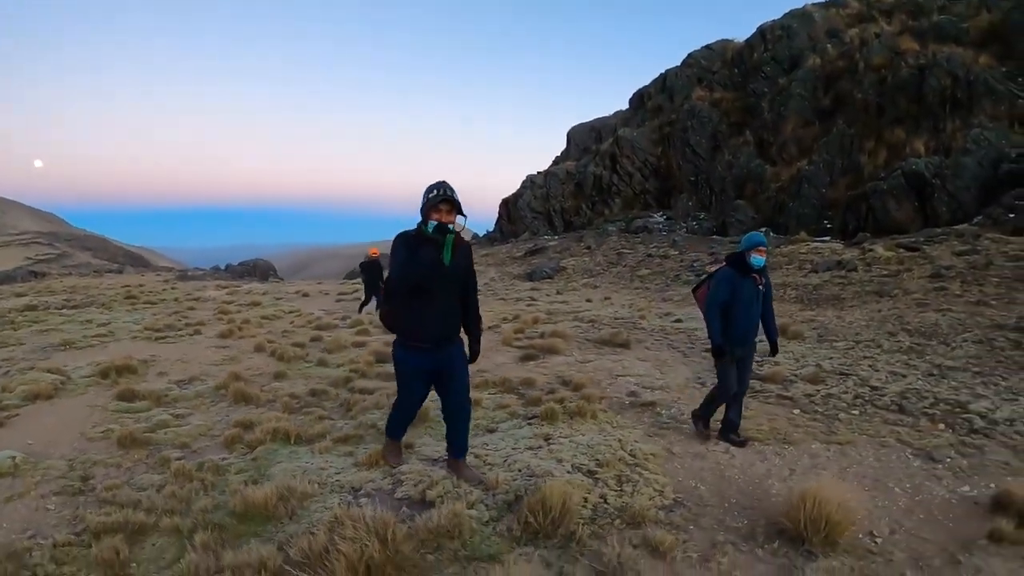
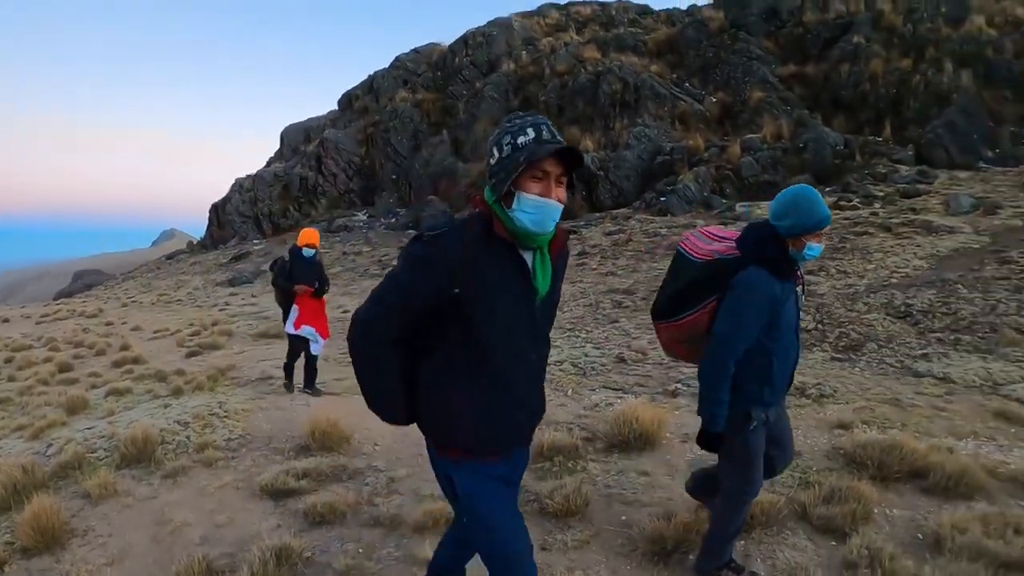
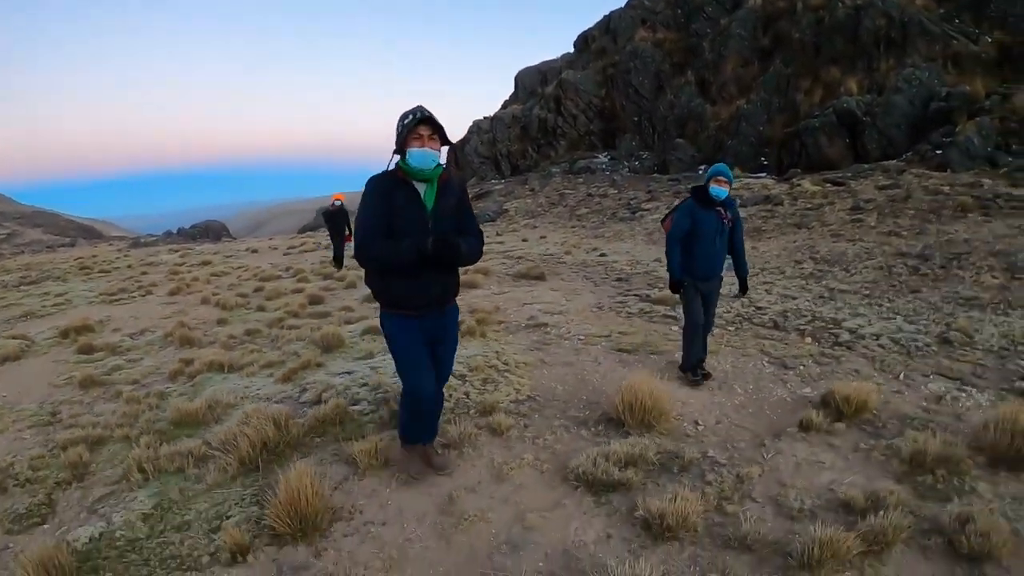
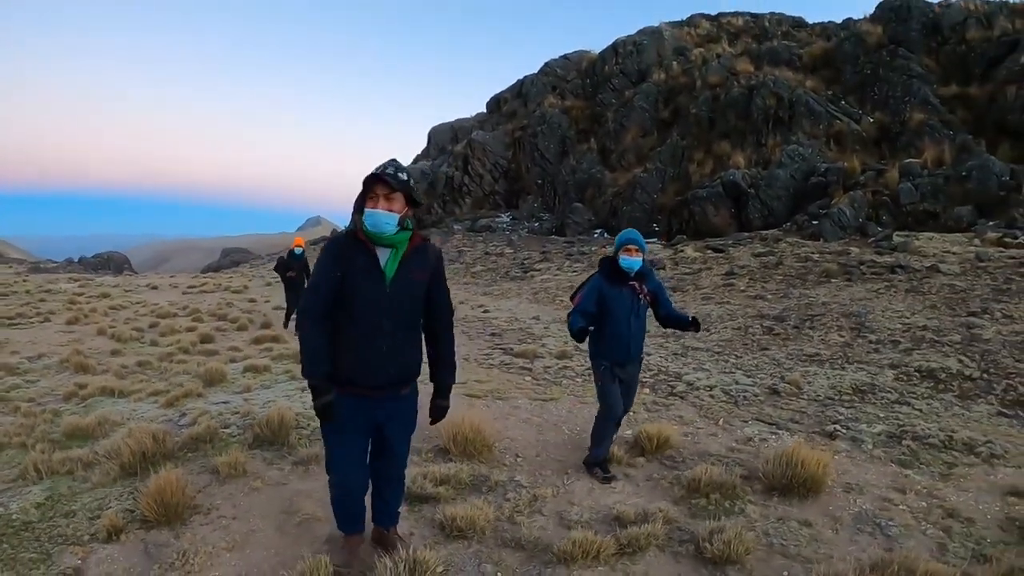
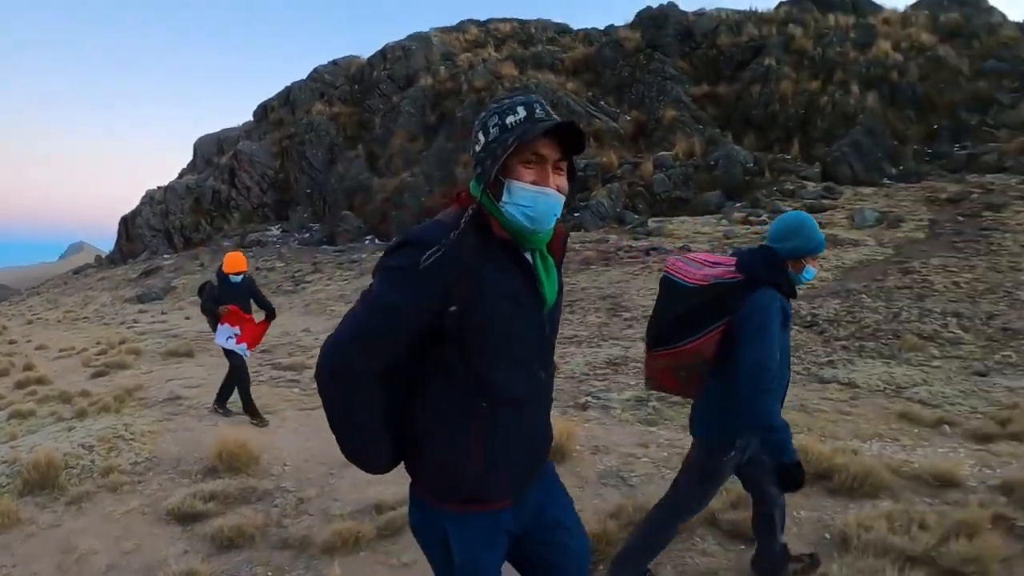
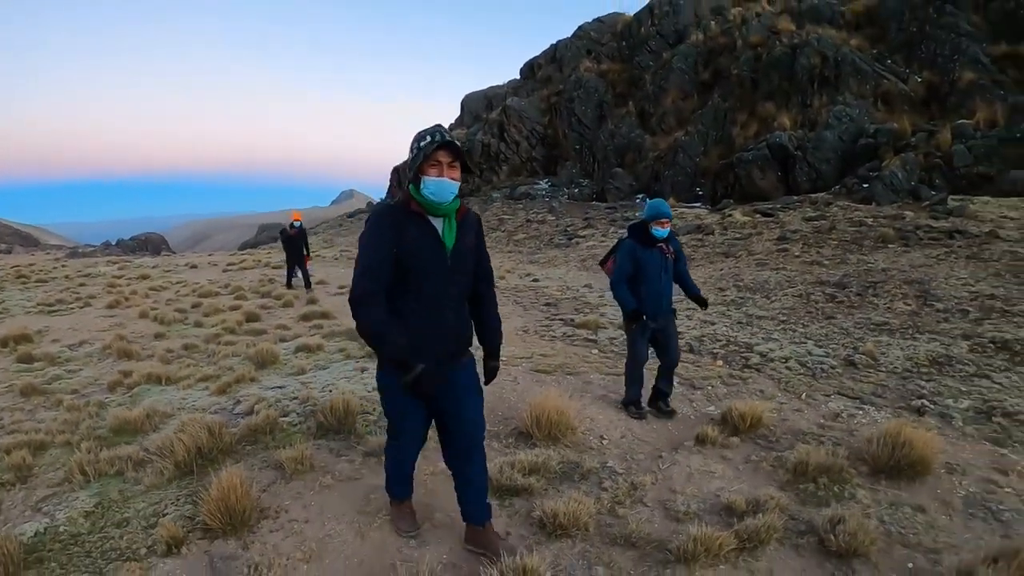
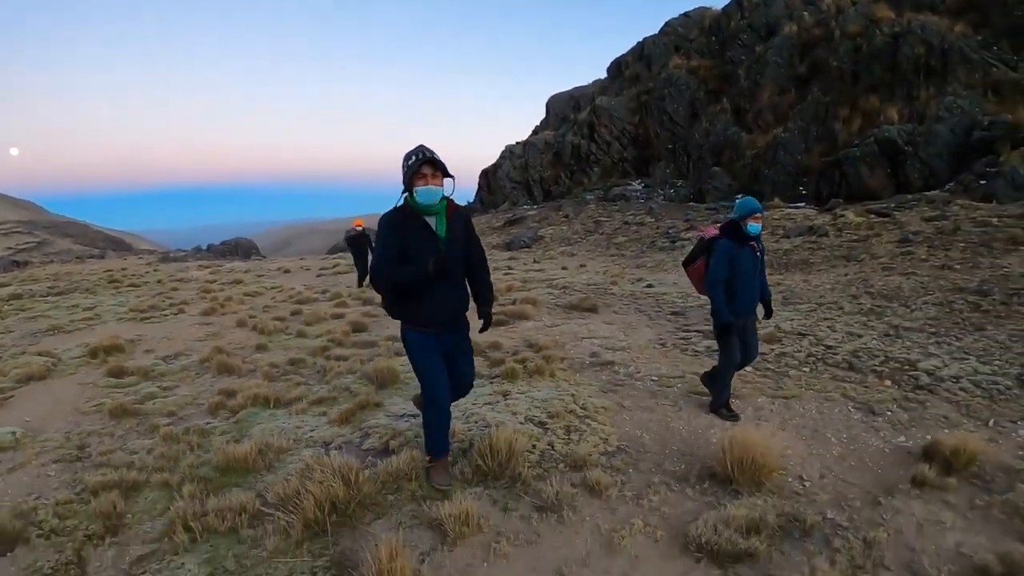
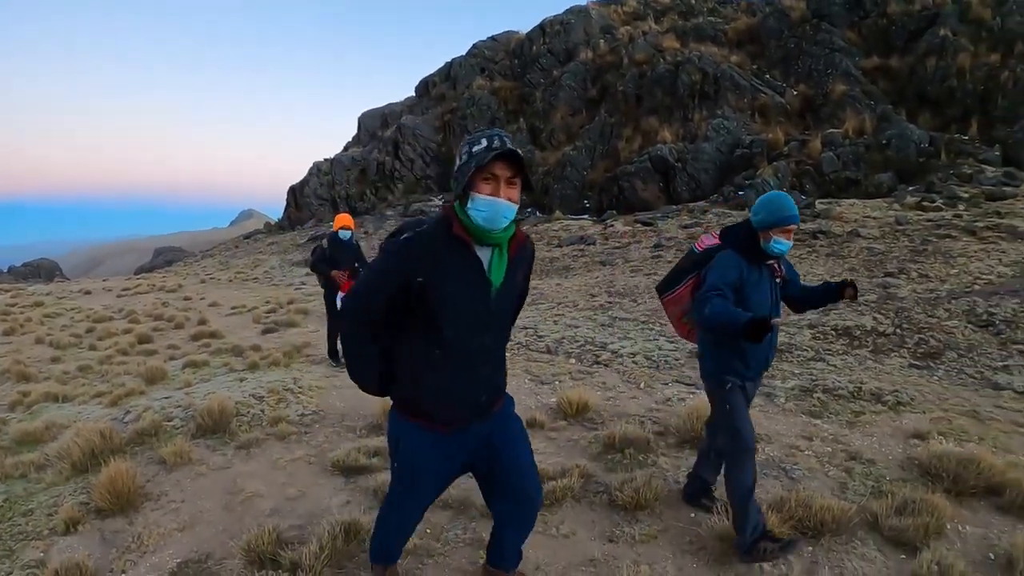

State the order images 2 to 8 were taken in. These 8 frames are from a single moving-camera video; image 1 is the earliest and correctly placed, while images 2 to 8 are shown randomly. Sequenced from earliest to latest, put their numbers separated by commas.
7, 3, 6, 4, 8, 2, 5
